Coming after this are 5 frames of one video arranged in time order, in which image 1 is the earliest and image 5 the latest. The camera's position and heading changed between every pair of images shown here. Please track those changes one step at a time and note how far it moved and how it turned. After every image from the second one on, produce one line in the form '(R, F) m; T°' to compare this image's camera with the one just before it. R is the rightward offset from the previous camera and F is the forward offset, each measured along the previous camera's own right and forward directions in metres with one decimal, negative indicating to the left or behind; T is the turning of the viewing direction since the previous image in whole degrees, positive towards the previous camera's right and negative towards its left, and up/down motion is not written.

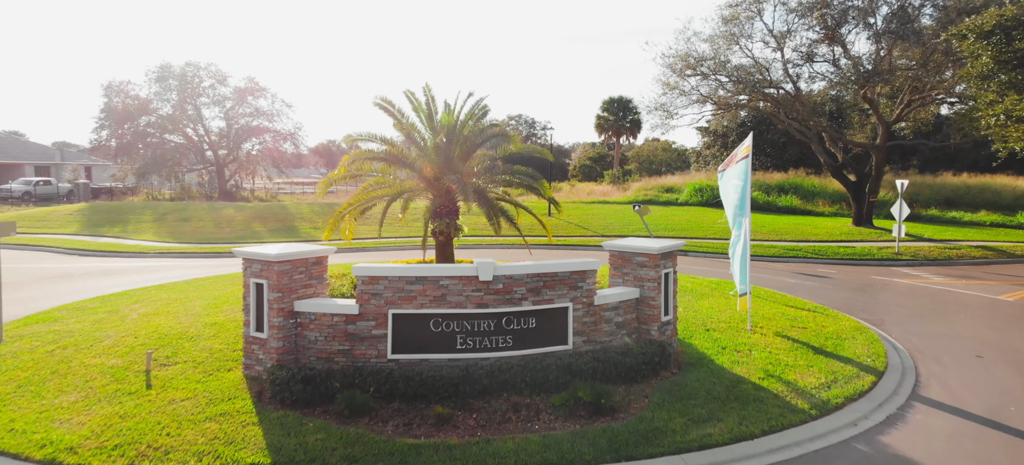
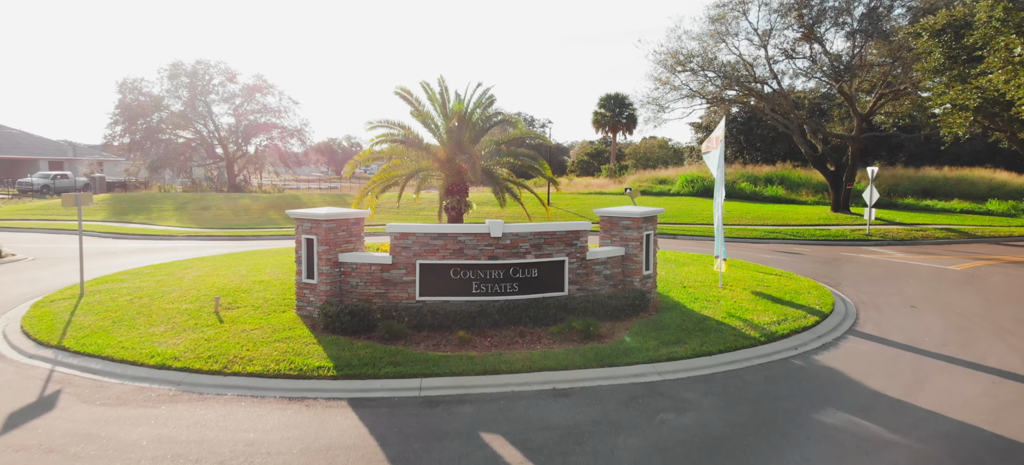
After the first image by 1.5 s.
(-0.1, -1.6) m; 0°
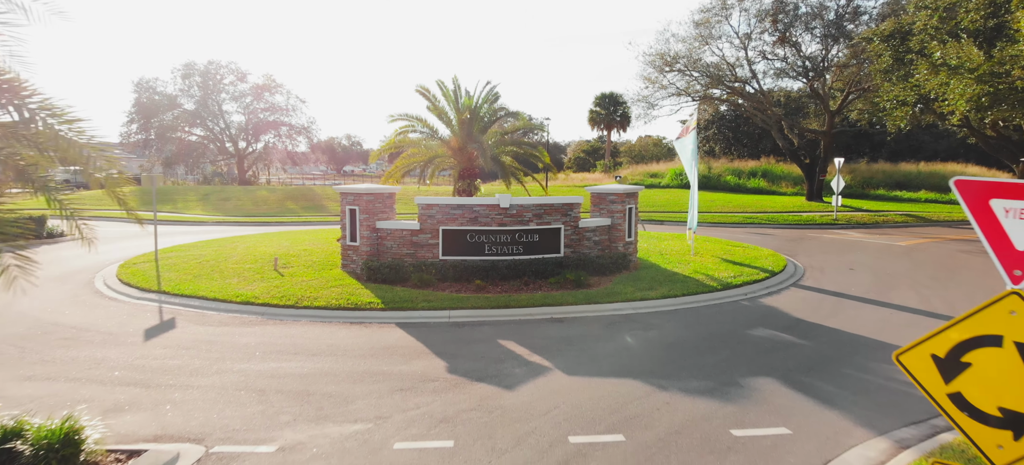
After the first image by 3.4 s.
(-0.2, -2.1) m; 0°
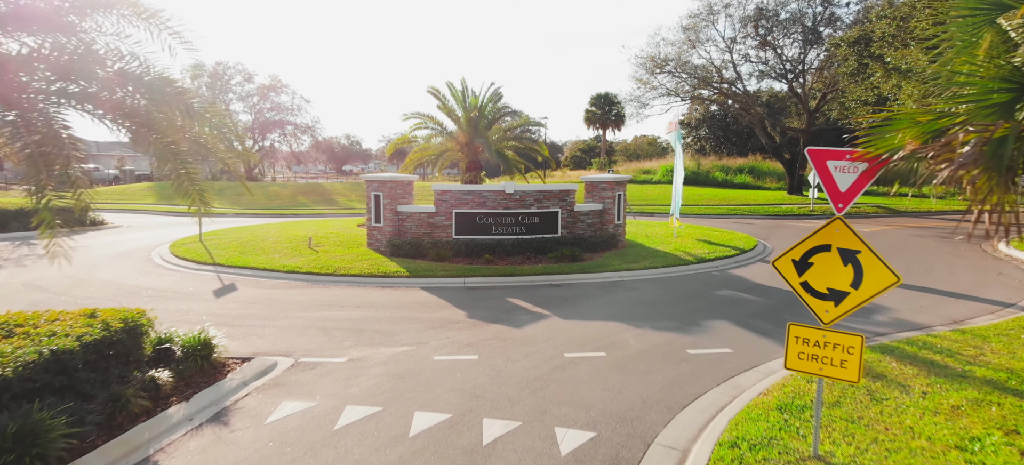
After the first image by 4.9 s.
(-0.2, -1.7) m; 0°
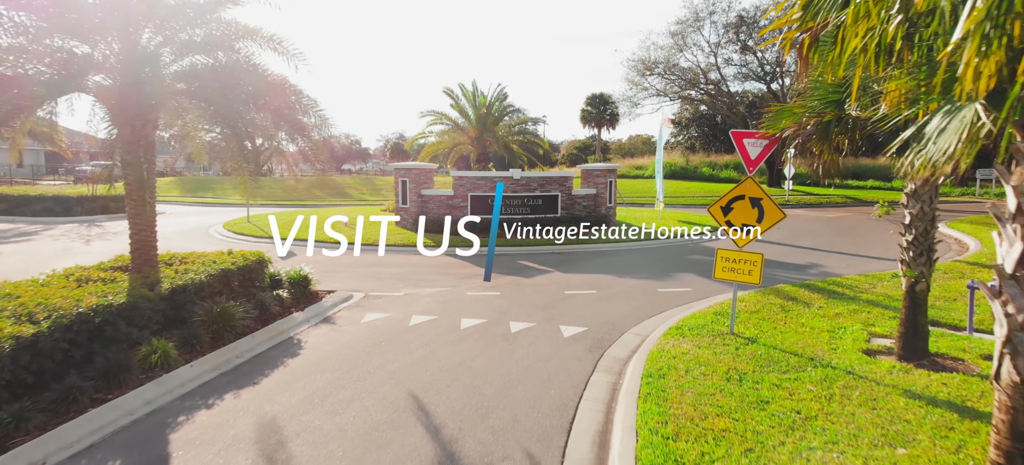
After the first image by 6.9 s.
(-0.3, -2.3) m; 0°
